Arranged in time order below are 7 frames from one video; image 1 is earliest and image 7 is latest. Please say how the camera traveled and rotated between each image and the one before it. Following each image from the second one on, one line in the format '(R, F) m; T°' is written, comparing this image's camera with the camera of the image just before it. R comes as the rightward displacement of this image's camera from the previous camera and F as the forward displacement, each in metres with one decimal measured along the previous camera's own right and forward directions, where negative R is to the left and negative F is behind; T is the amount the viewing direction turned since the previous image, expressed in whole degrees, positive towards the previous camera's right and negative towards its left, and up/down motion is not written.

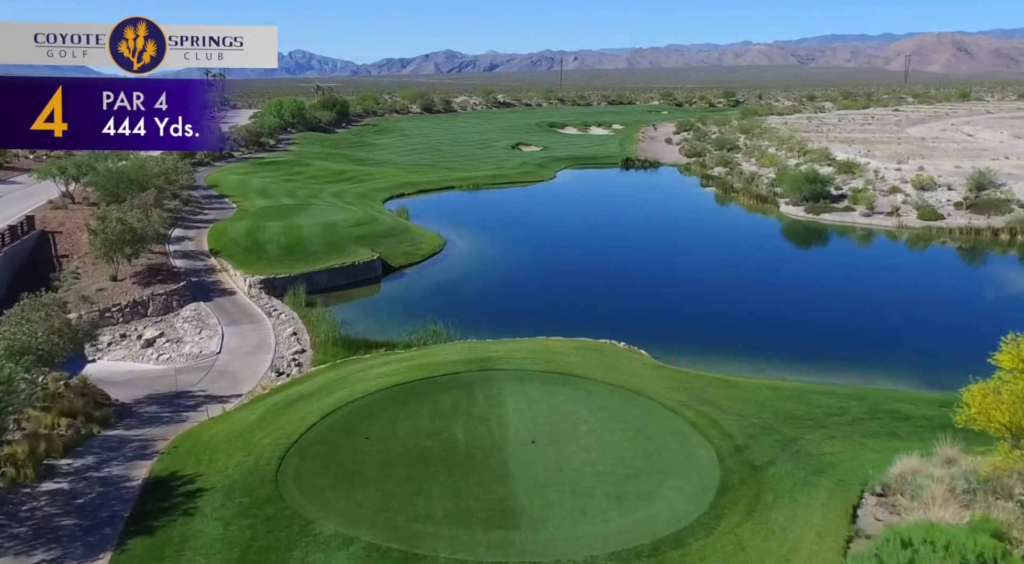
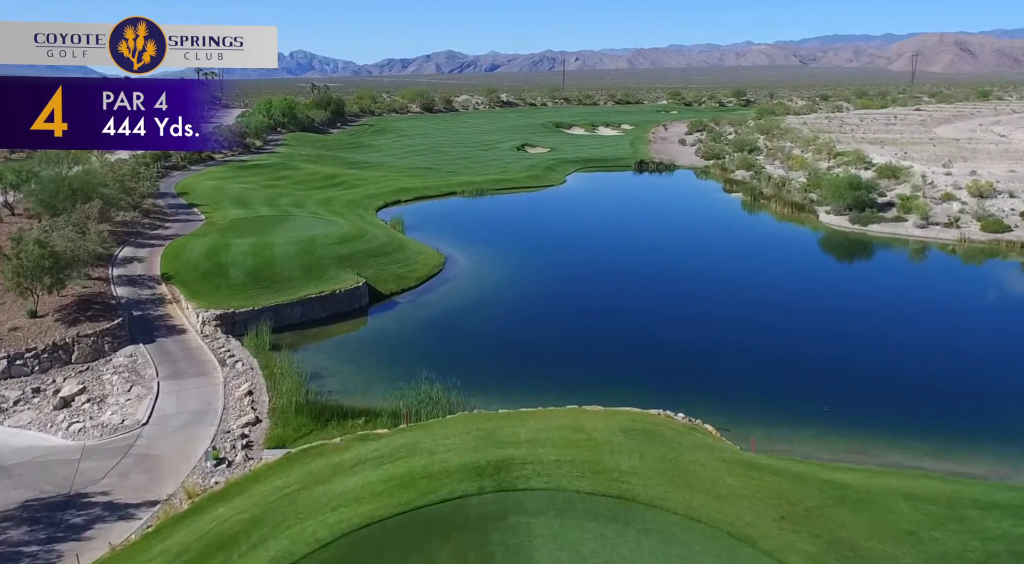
(-0.4, +5.2) m; 0°
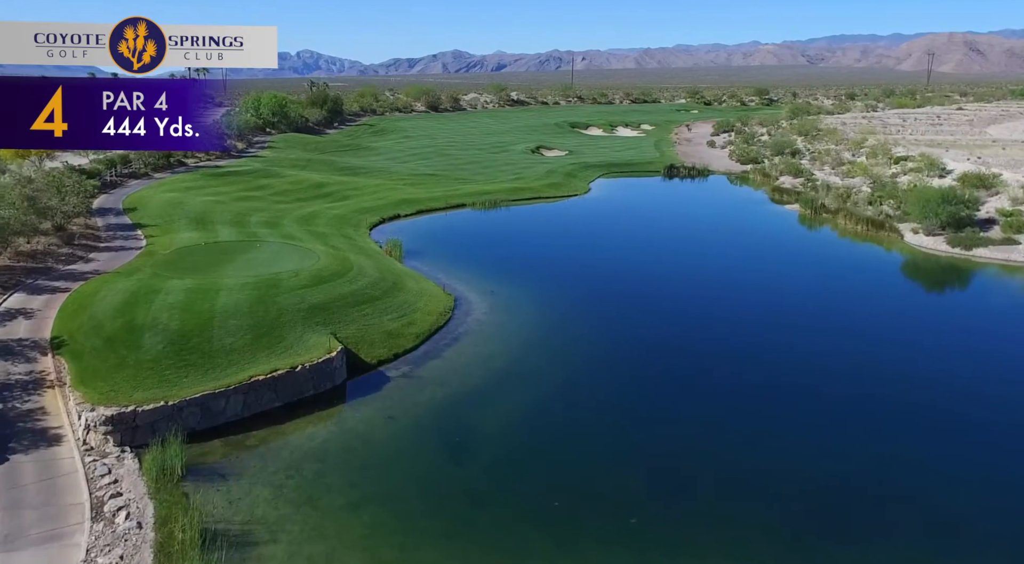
(-0.9, +7.7) m; 0°
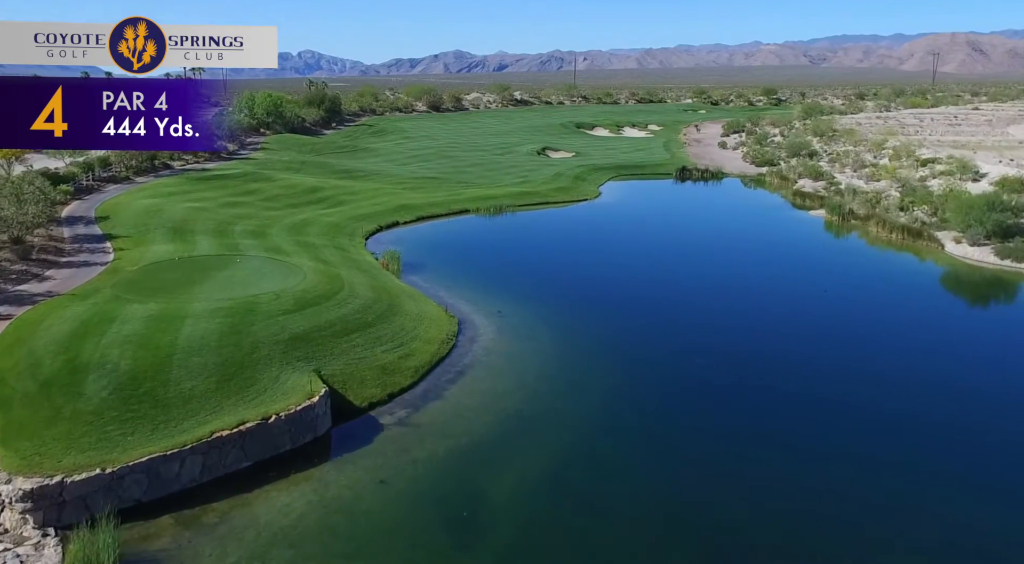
(-0.3, +2.9) m; 0°
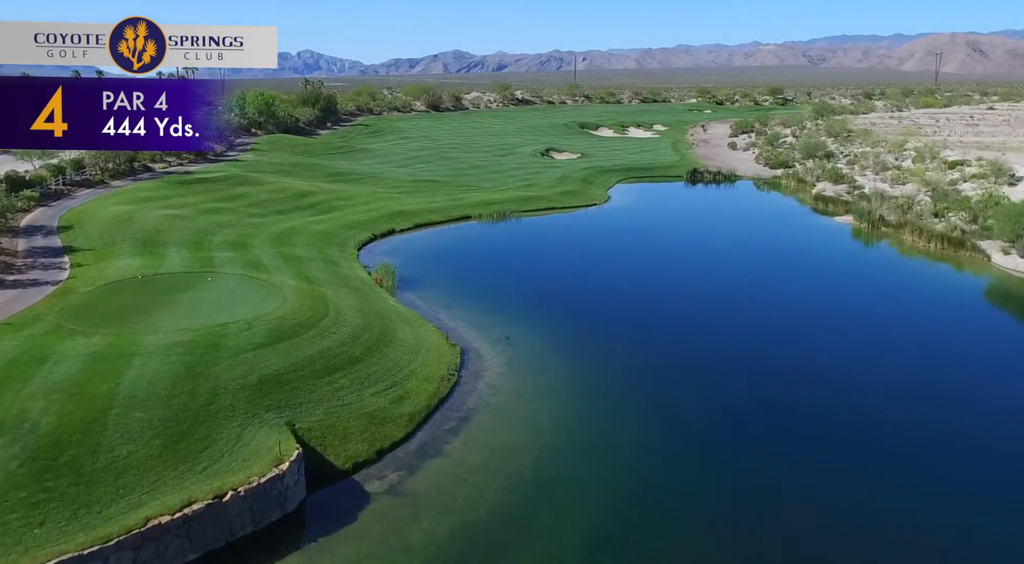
(-0.3, +2.9) m; 0°
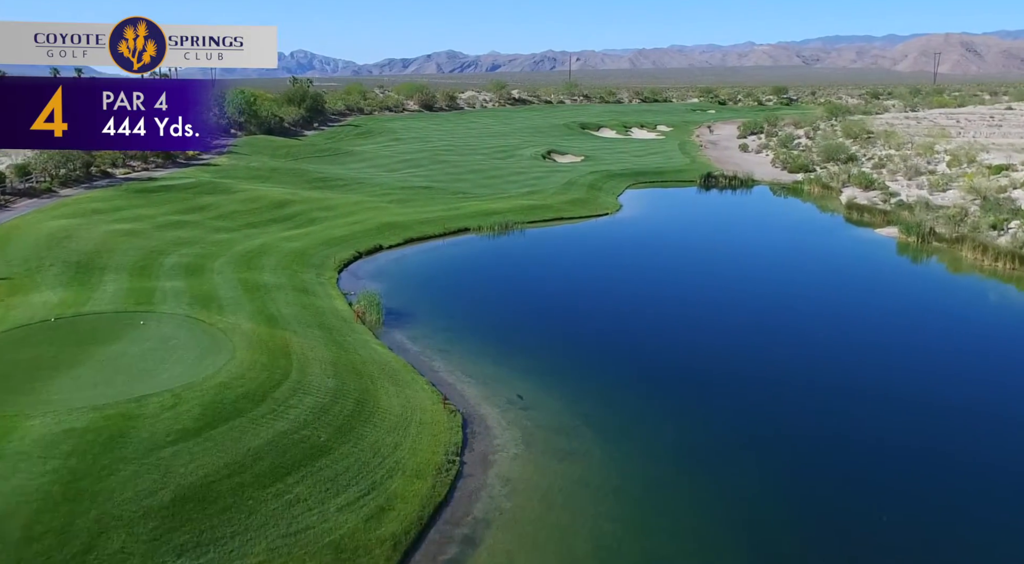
(-0.5, +4.5) m; 0°
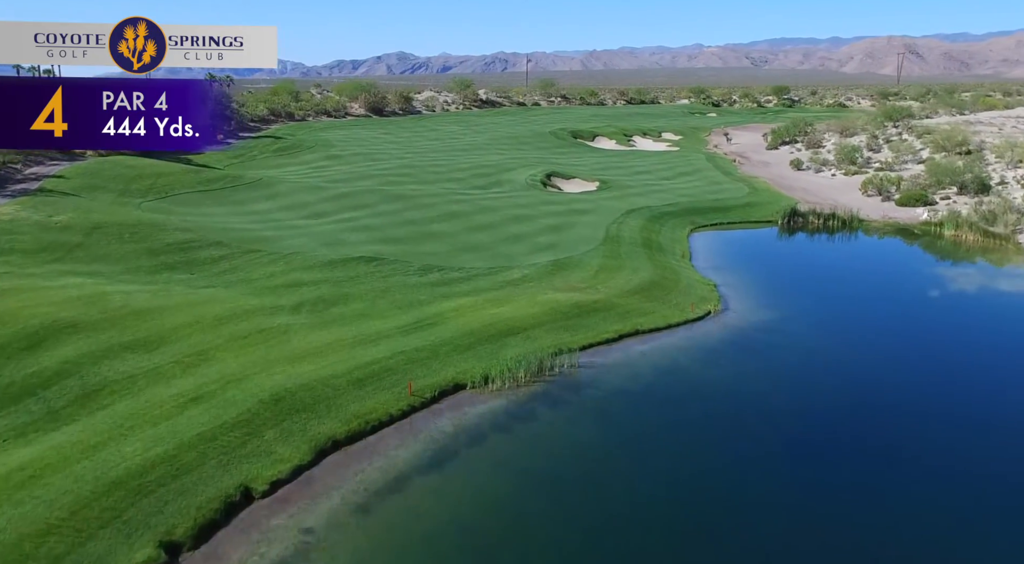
(-2.1, +19.1) m; +4°
